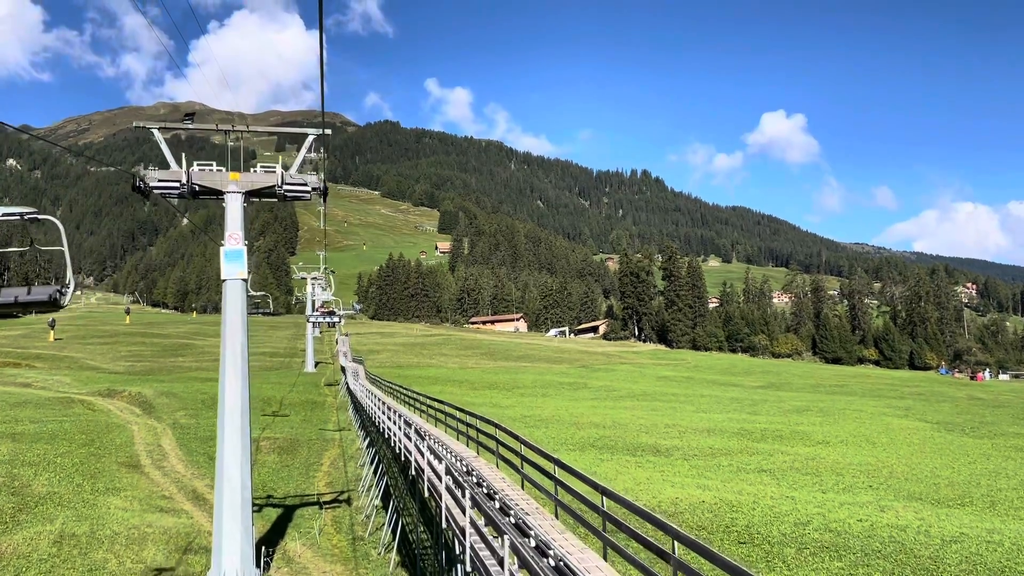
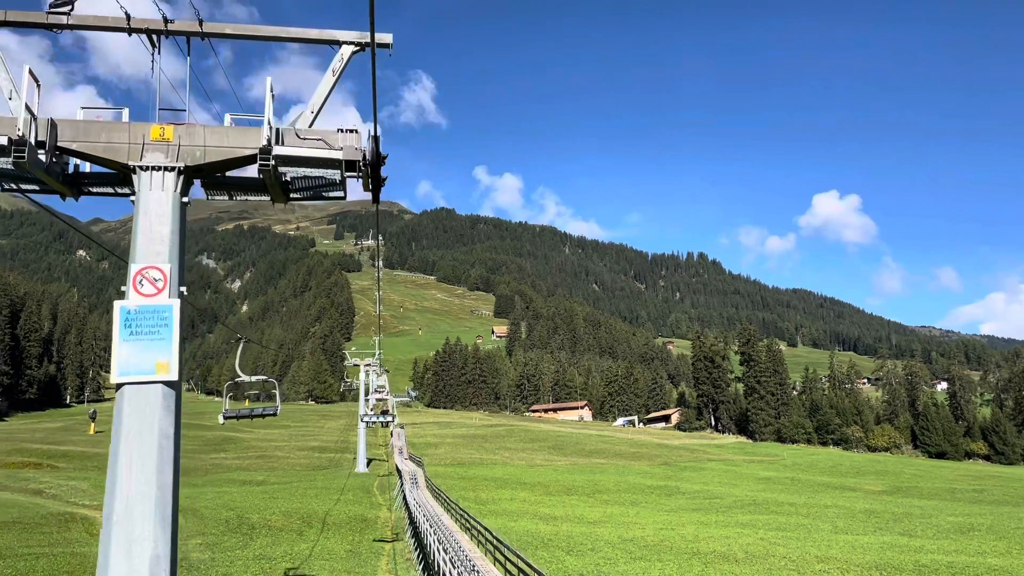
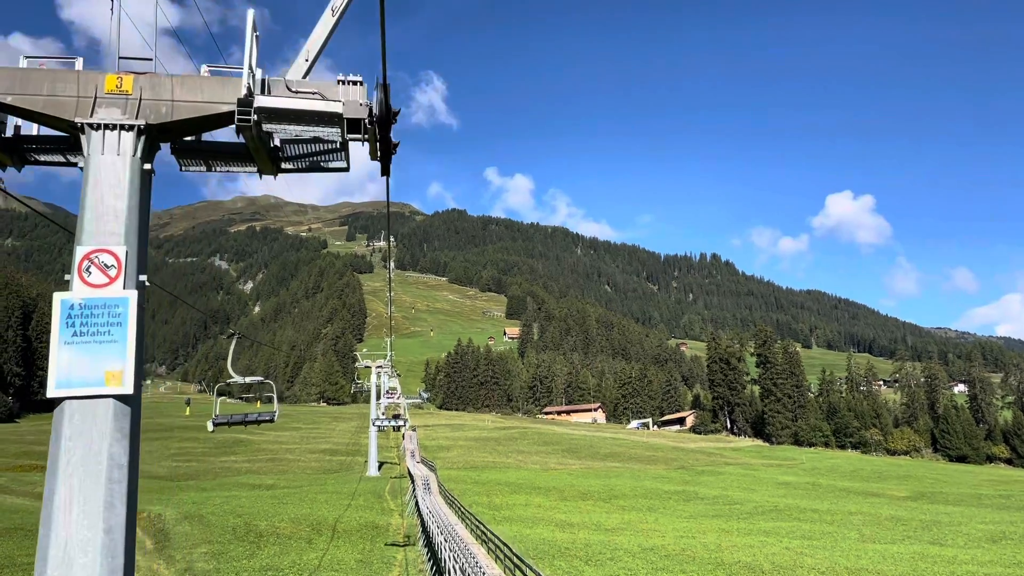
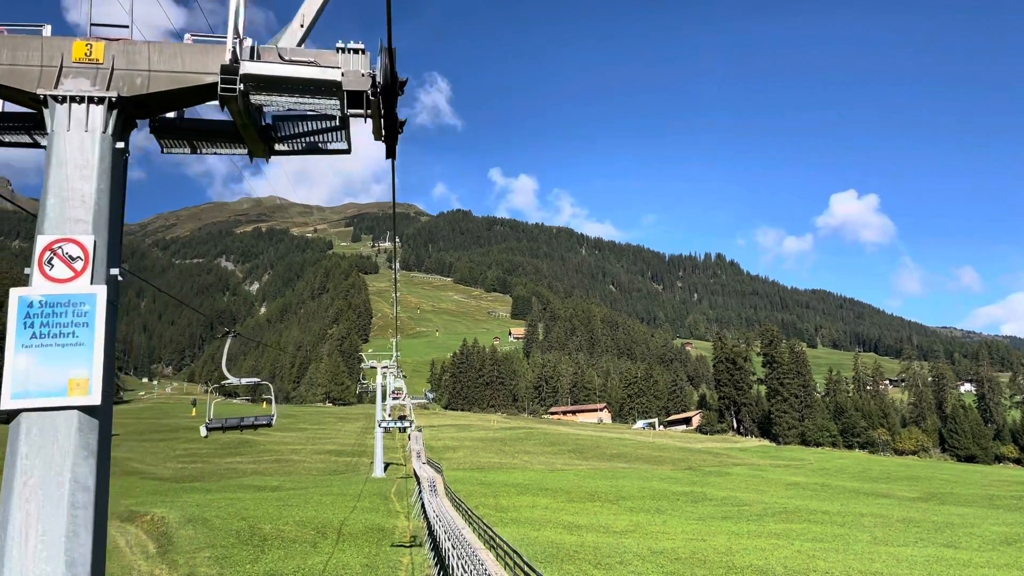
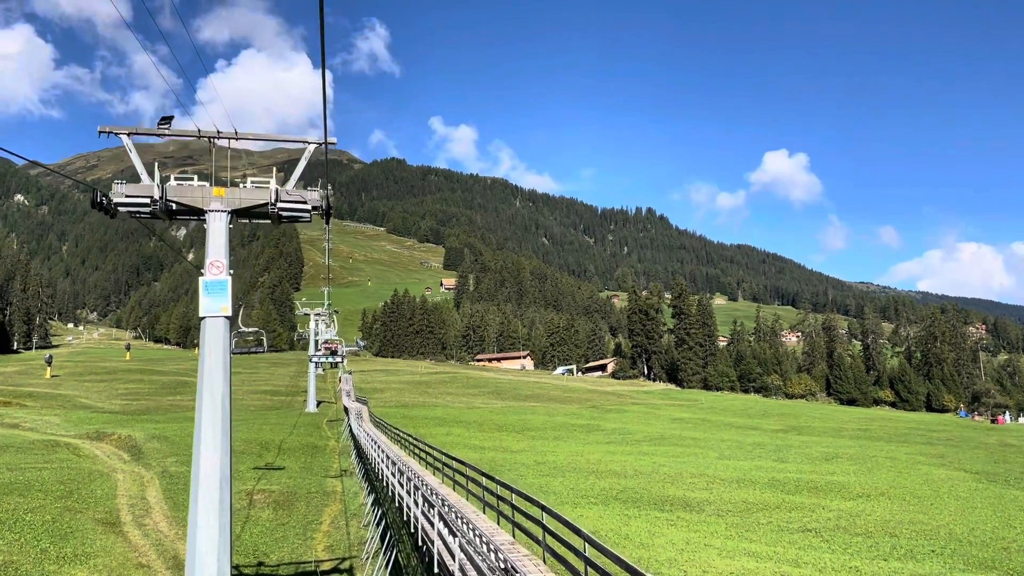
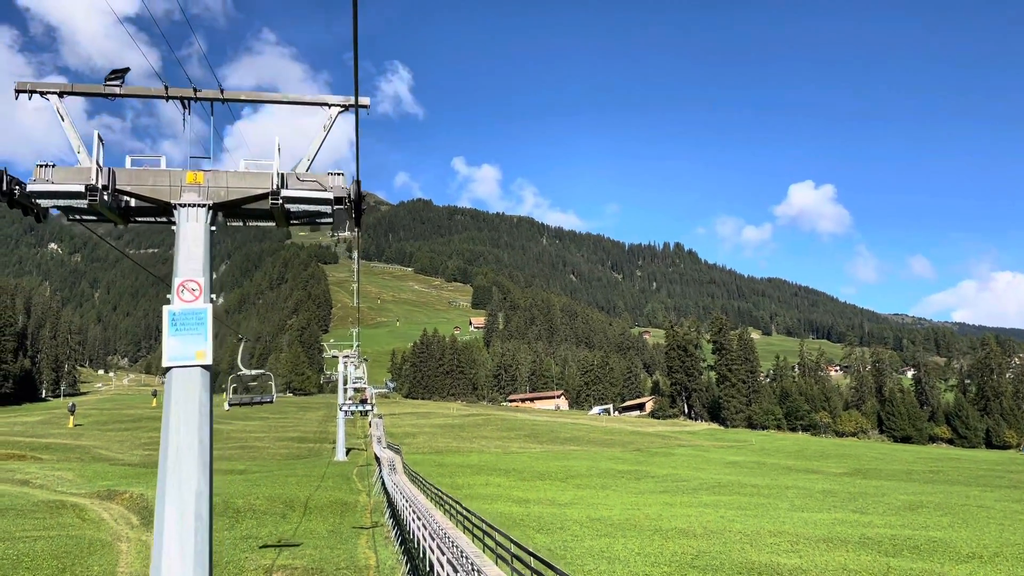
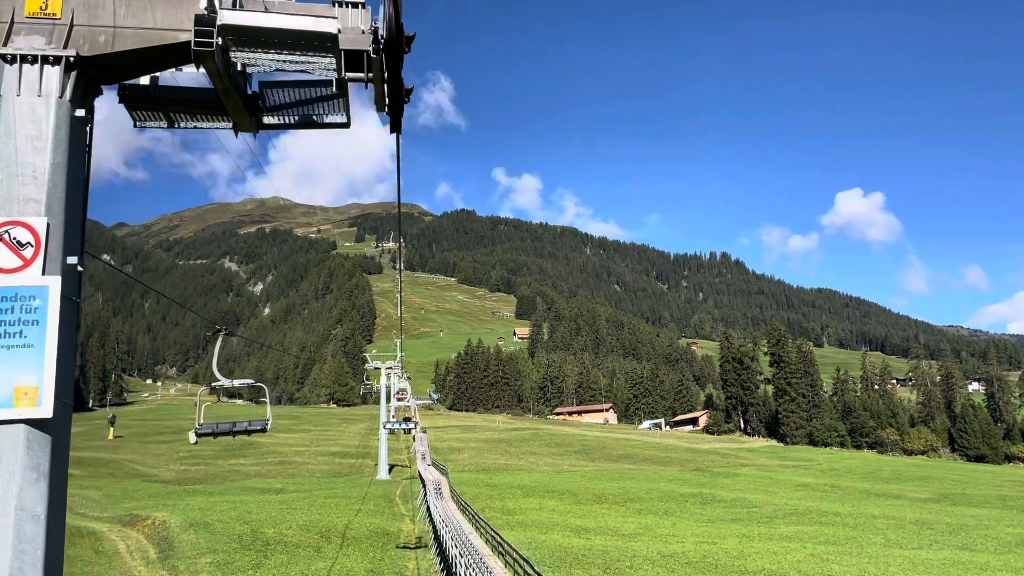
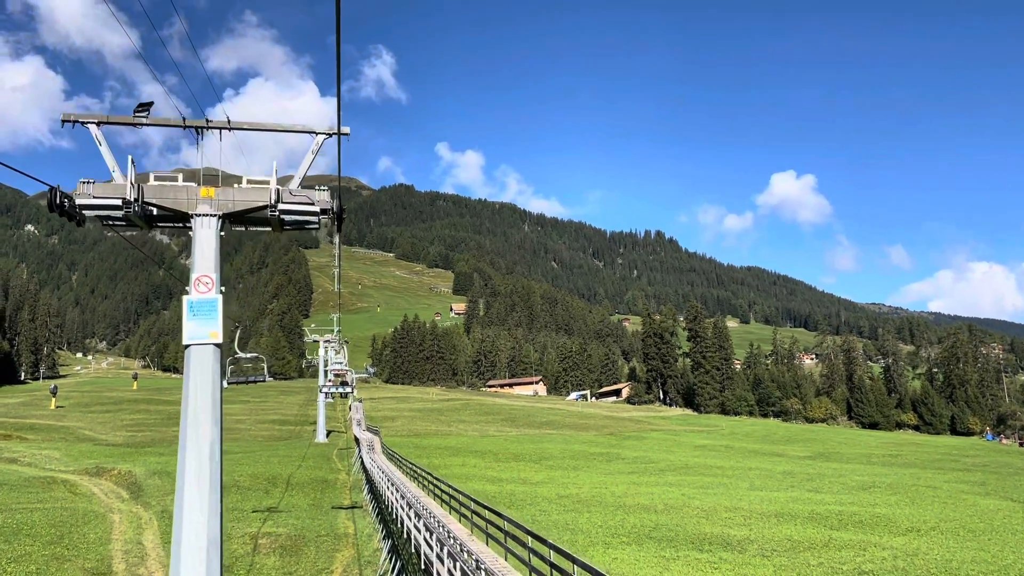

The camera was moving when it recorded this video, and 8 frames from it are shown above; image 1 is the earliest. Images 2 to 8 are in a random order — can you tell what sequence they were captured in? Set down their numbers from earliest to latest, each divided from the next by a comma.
5, 8, 6, 2, 3, 4, 7
